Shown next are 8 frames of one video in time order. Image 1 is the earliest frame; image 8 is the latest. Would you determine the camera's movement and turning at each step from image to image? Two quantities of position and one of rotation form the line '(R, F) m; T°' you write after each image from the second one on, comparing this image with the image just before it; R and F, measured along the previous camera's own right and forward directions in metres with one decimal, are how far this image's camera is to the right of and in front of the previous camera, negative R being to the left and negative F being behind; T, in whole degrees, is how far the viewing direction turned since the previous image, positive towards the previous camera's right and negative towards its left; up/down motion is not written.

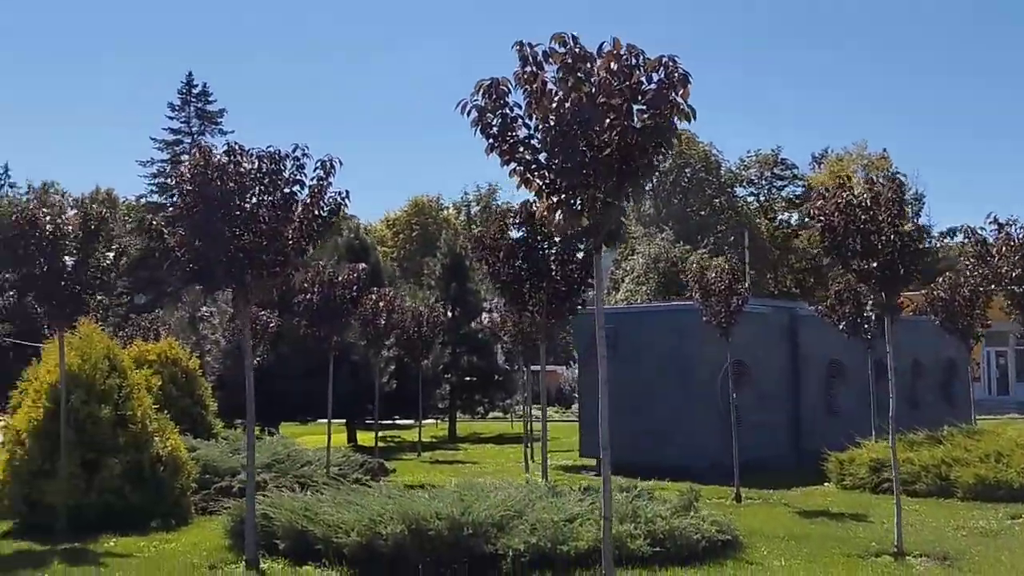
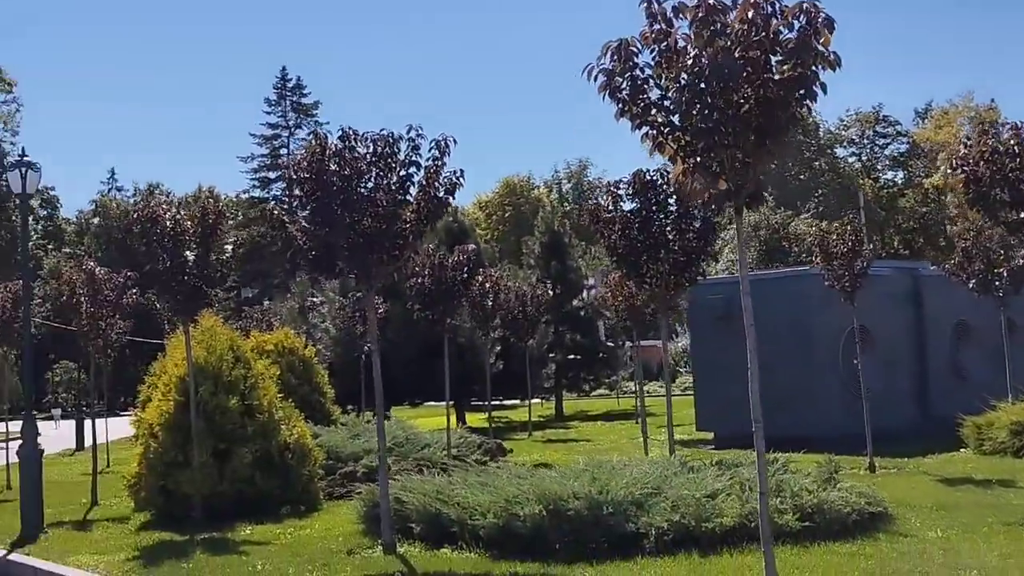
(-0.3, +0.2) m; -5°
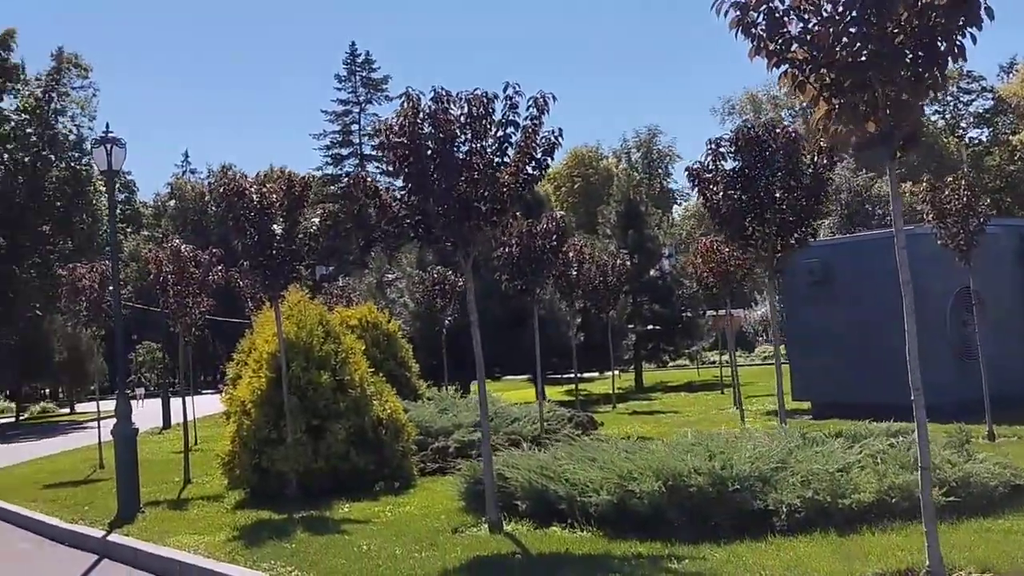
(-0.4, +0.5) m; -4°
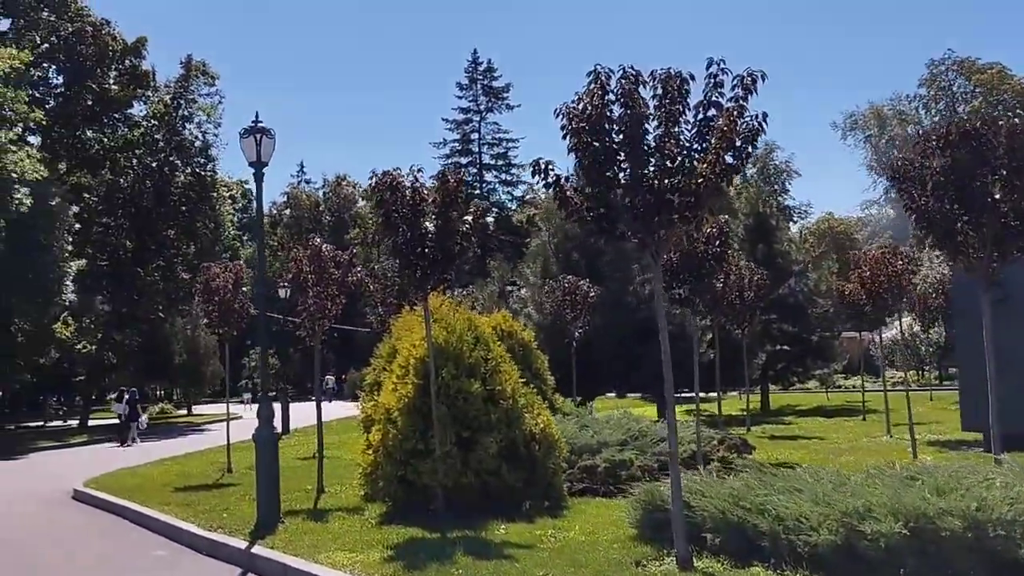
(-0.8, +0.9) m; -6°
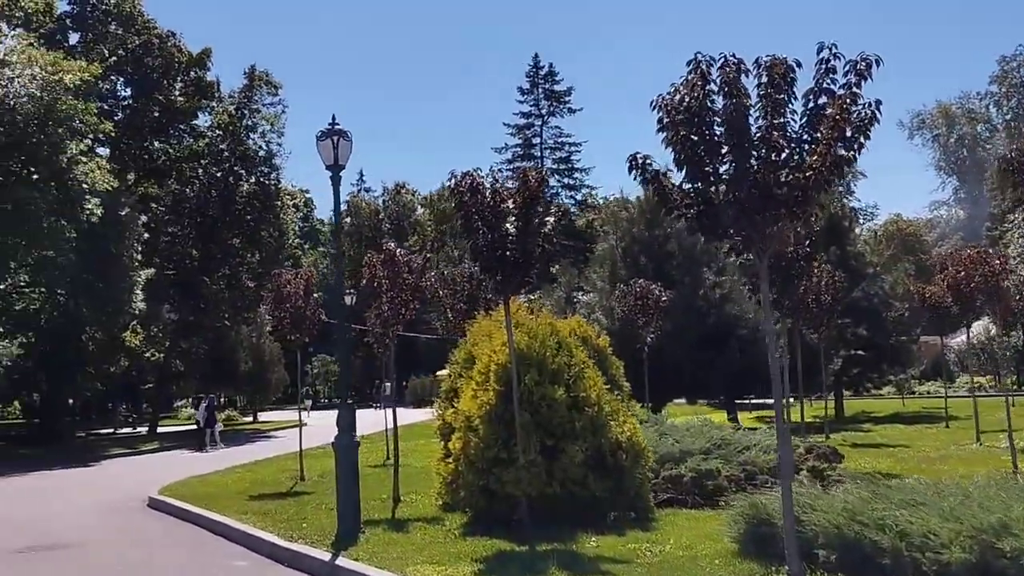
(-0.3, +0.4) m; -3°
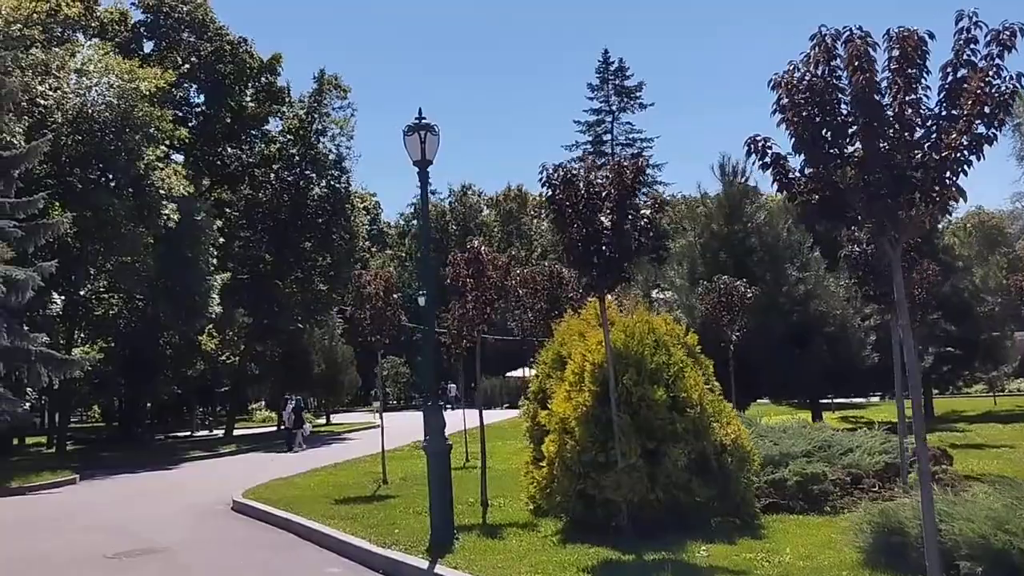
(-0.3, +0.4) m; -4°
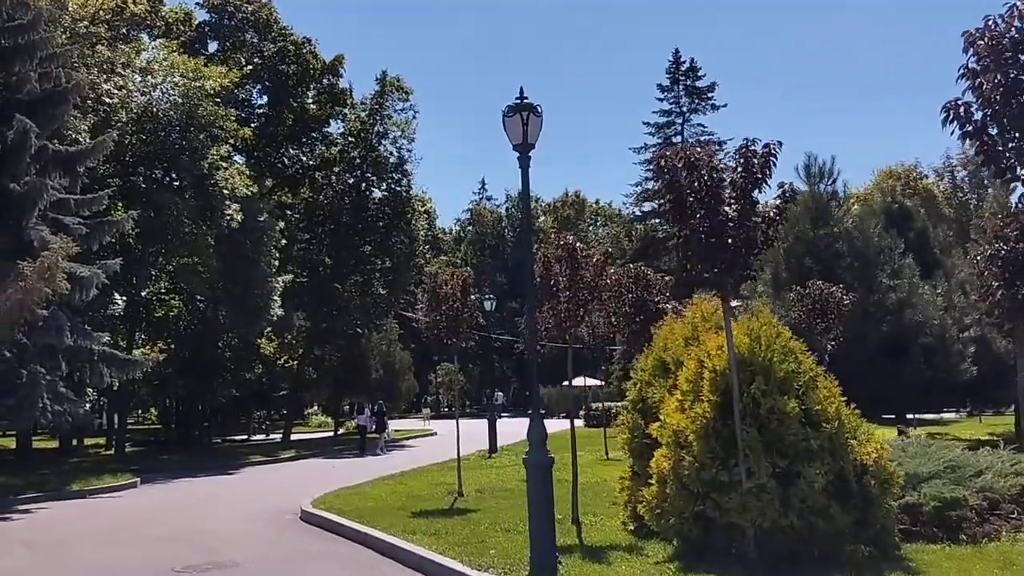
(-0.6, +1.1) m; -3°
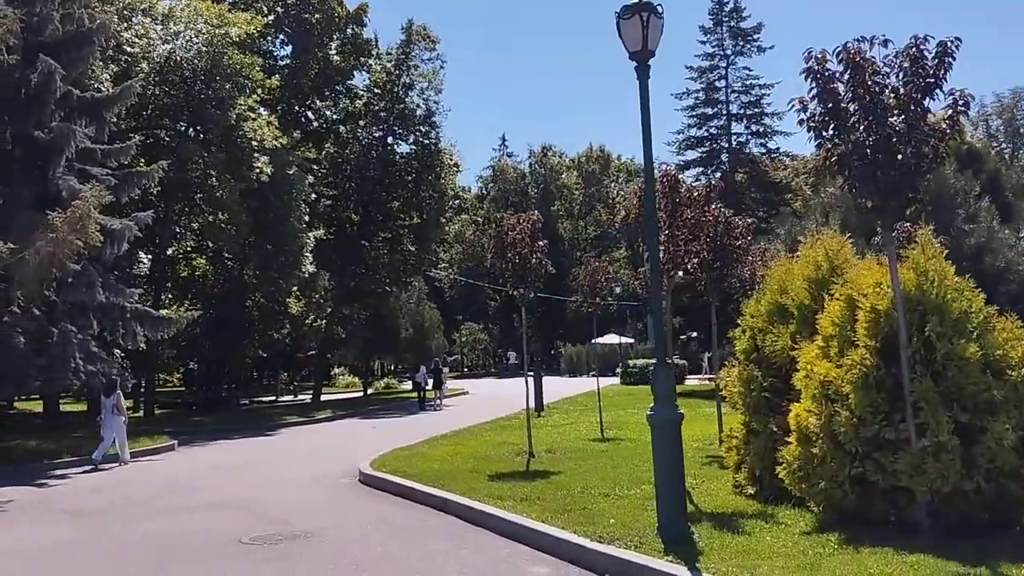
(-0.9, +1.4) m; -1°
